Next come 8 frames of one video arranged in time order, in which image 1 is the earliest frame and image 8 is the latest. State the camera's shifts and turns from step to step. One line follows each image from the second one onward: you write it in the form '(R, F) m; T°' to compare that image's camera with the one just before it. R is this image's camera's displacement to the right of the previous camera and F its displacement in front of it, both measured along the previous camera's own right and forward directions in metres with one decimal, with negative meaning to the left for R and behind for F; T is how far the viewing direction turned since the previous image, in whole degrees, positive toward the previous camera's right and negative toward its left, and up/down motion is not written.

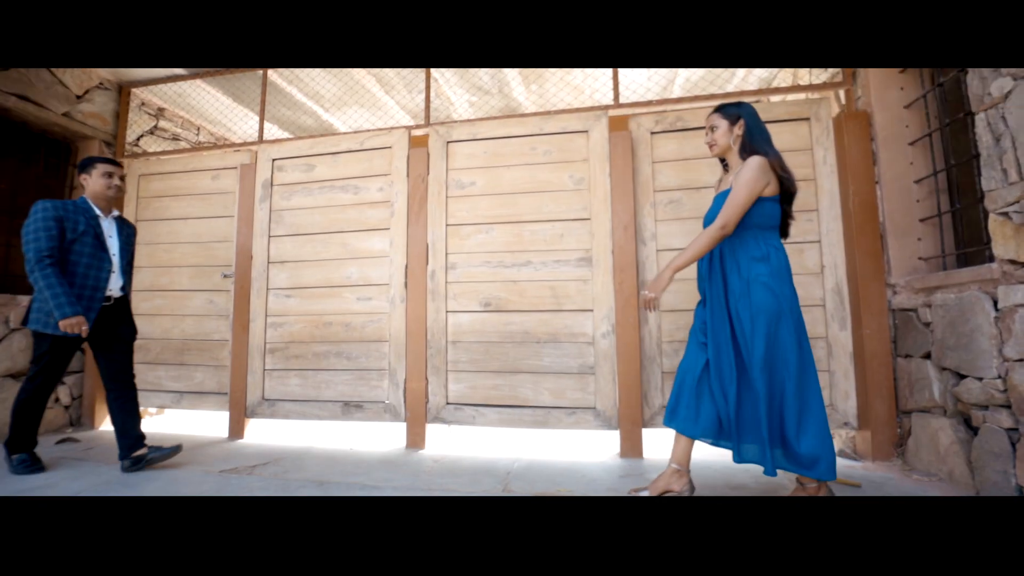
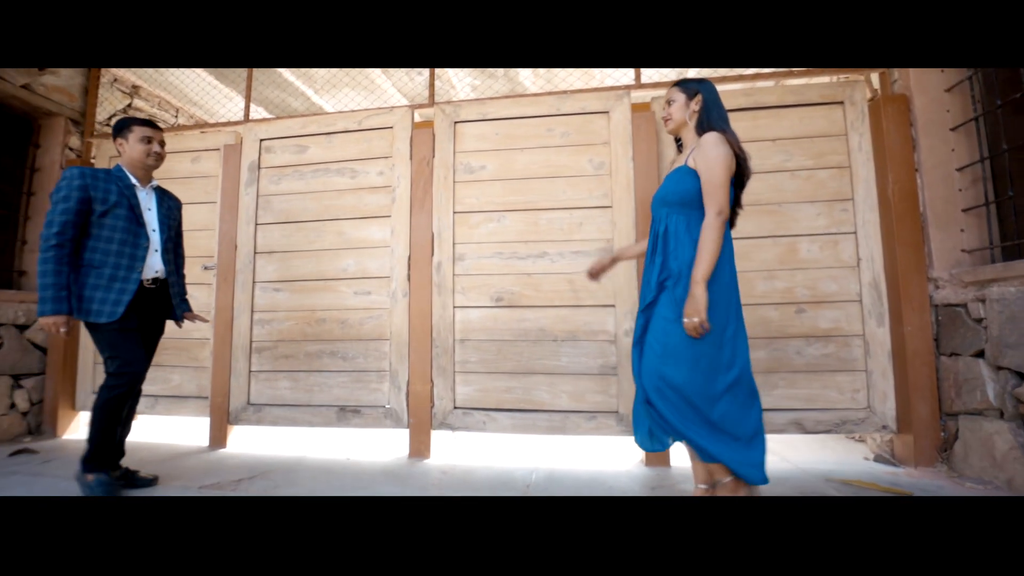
(-0.2, +0.3) m; +2°
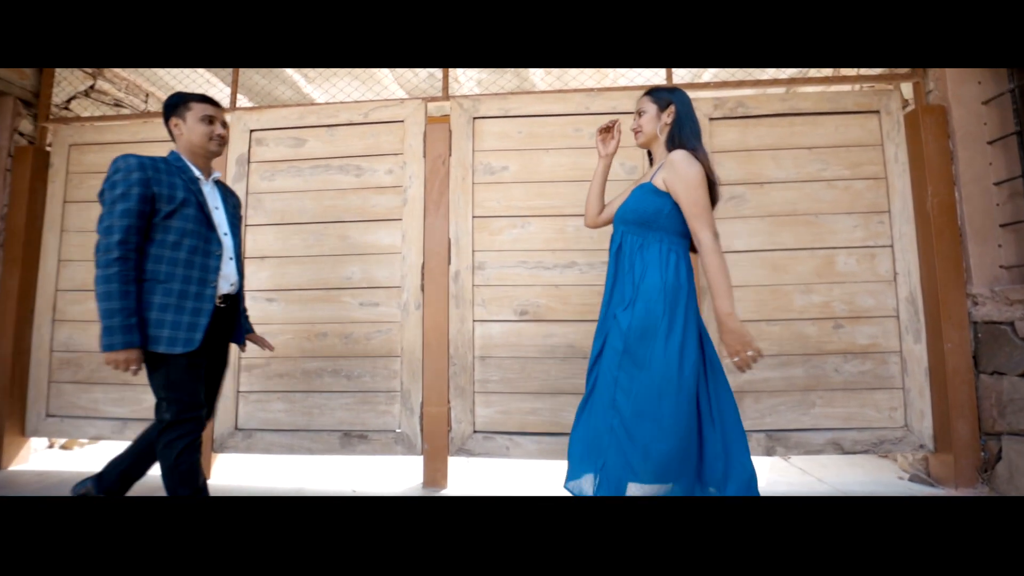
(-0.4, +0.3) m; +4°
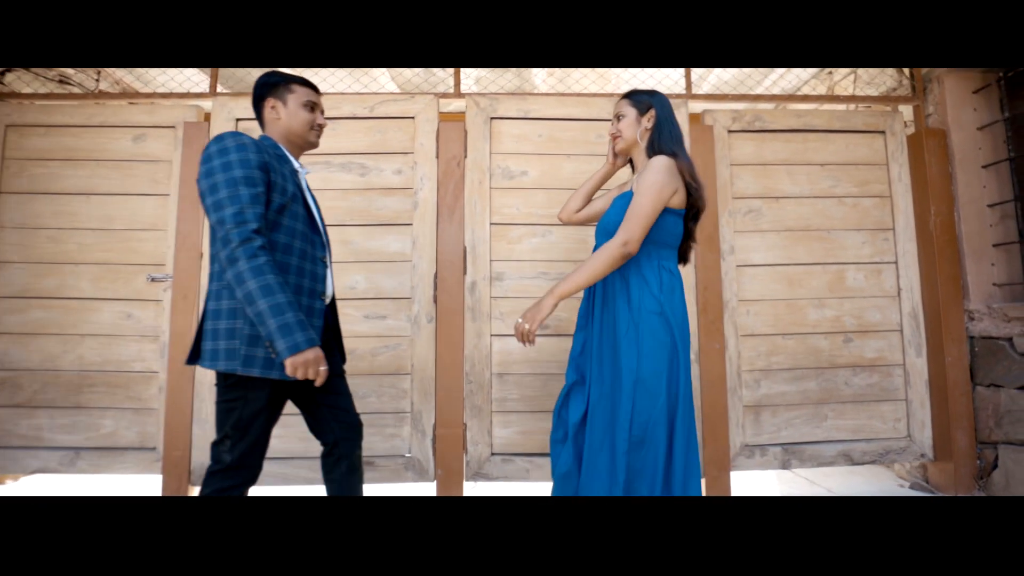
(-0.4, +0.2) m; +5°
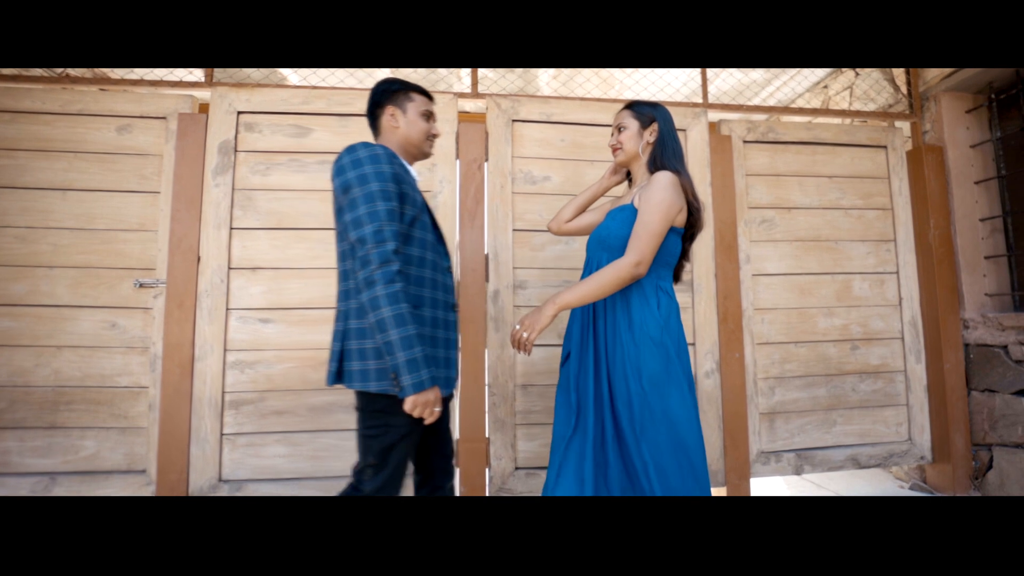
(-0.3, +0.1) m; +4°
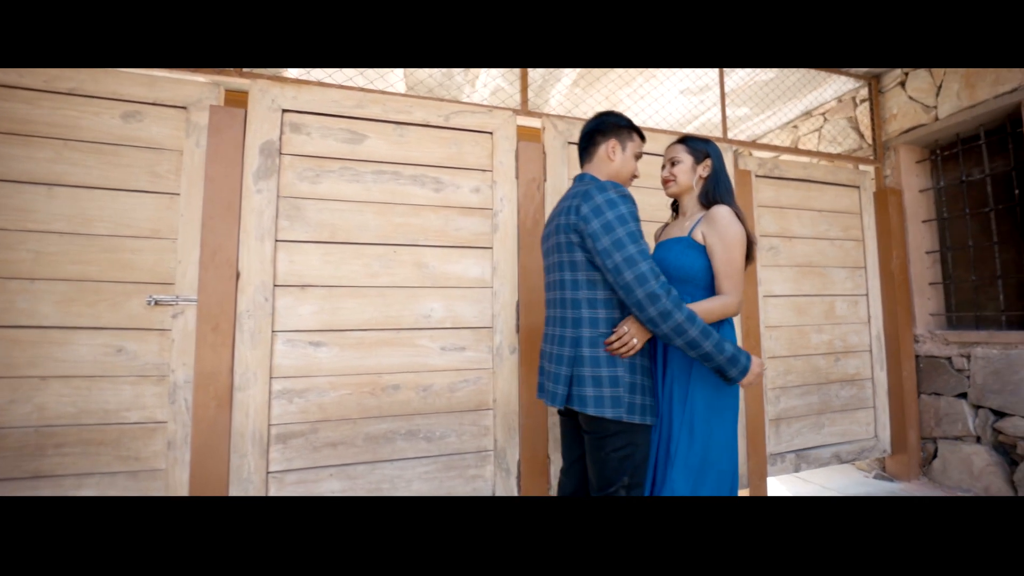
(-0.9, +0.1) m; +10°
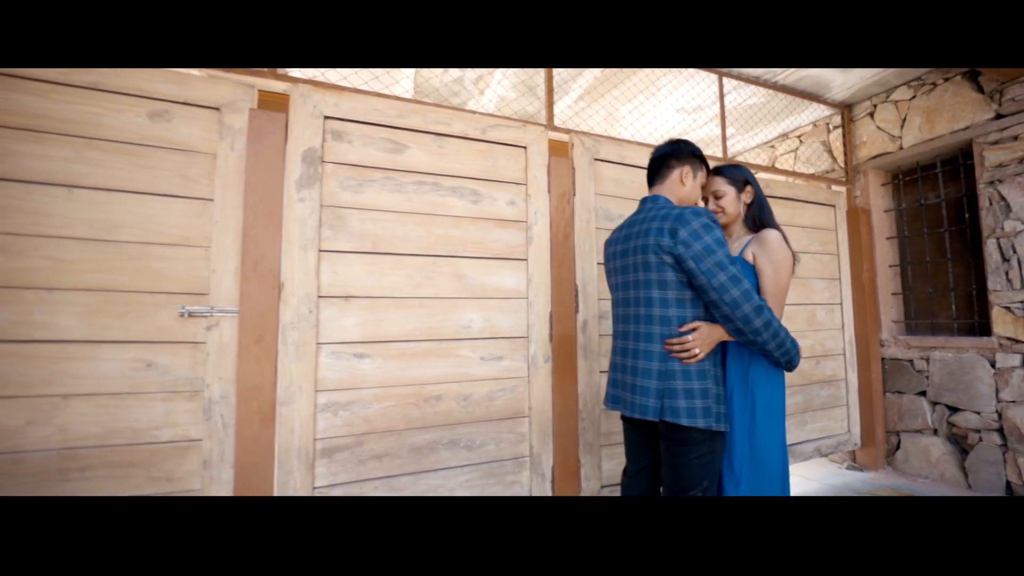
(-0.5, 0.0) m; +6°
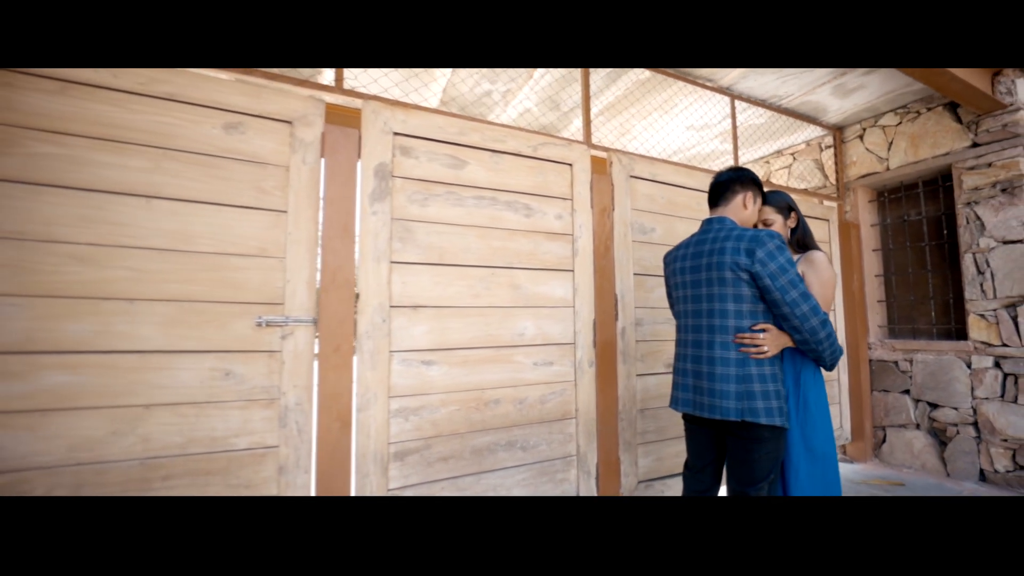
(-0.5, -0.1) m; +4°
